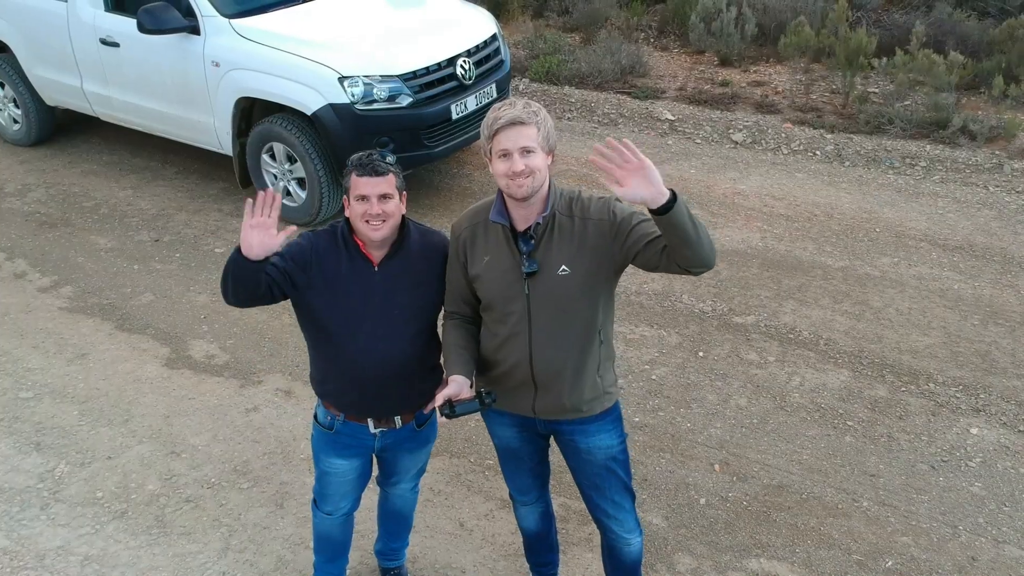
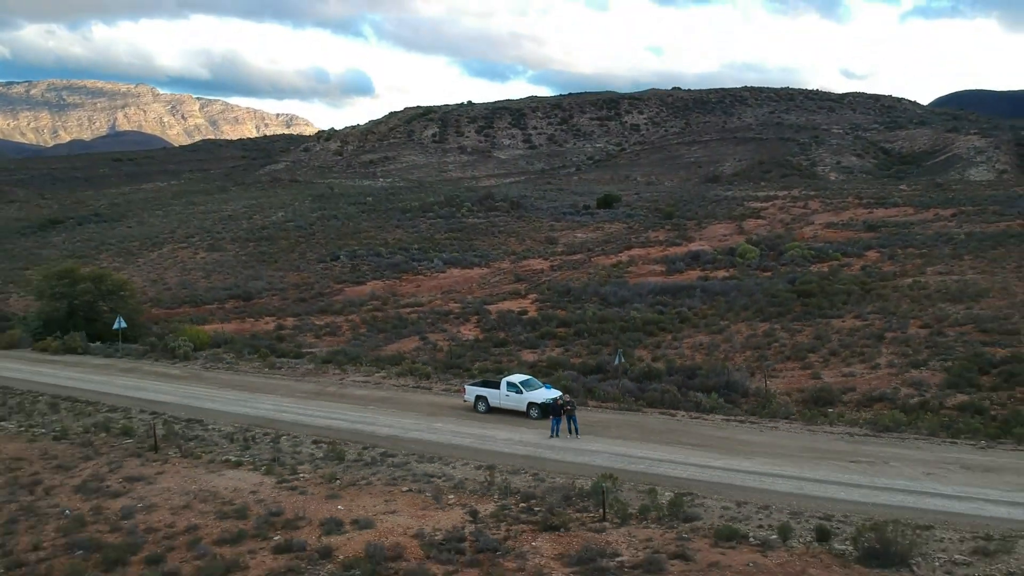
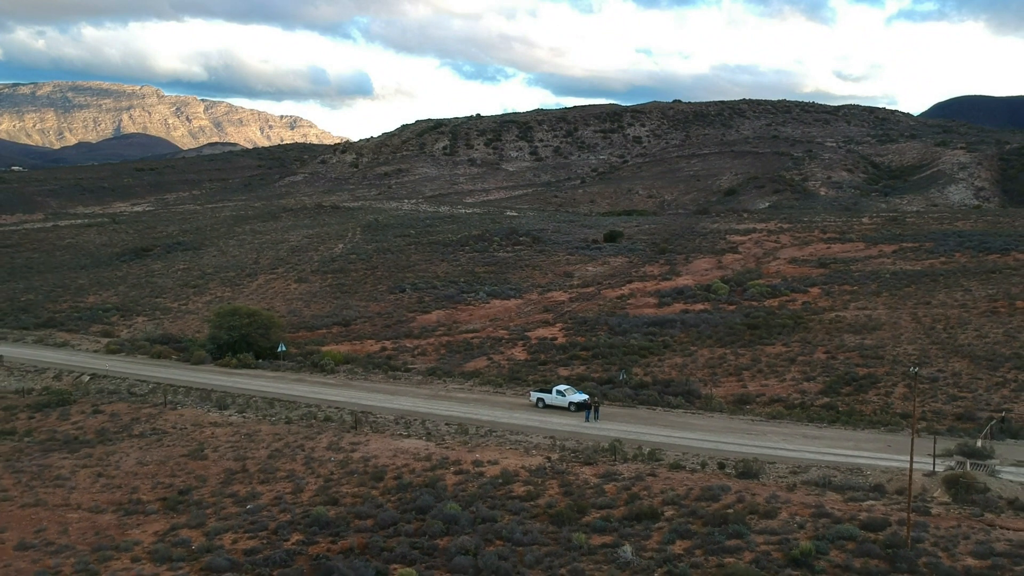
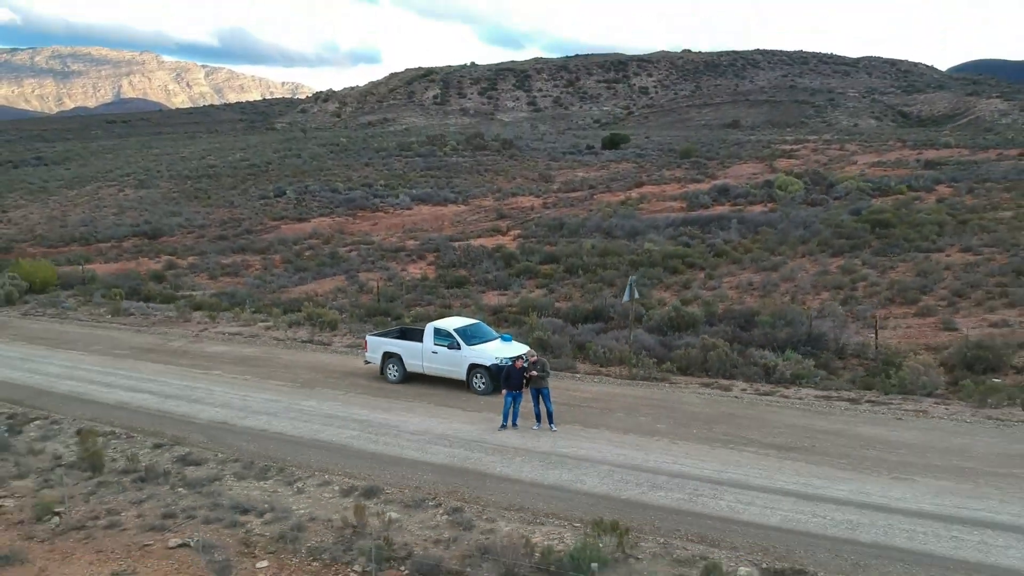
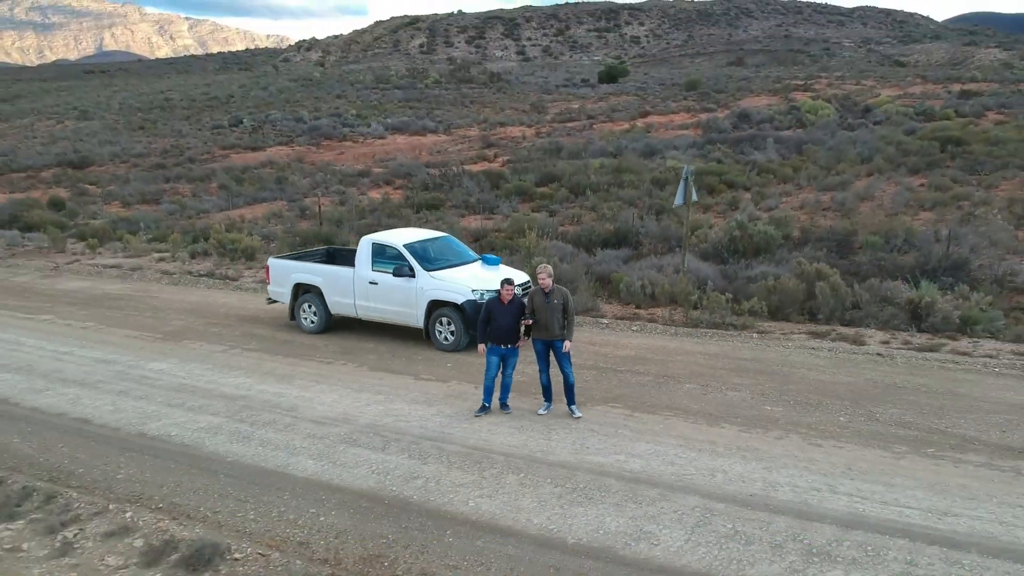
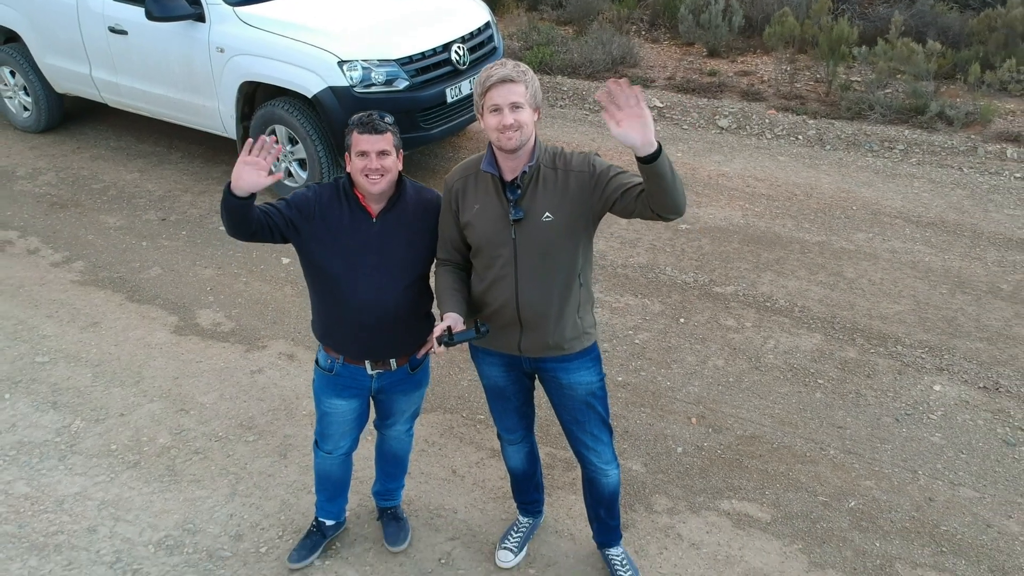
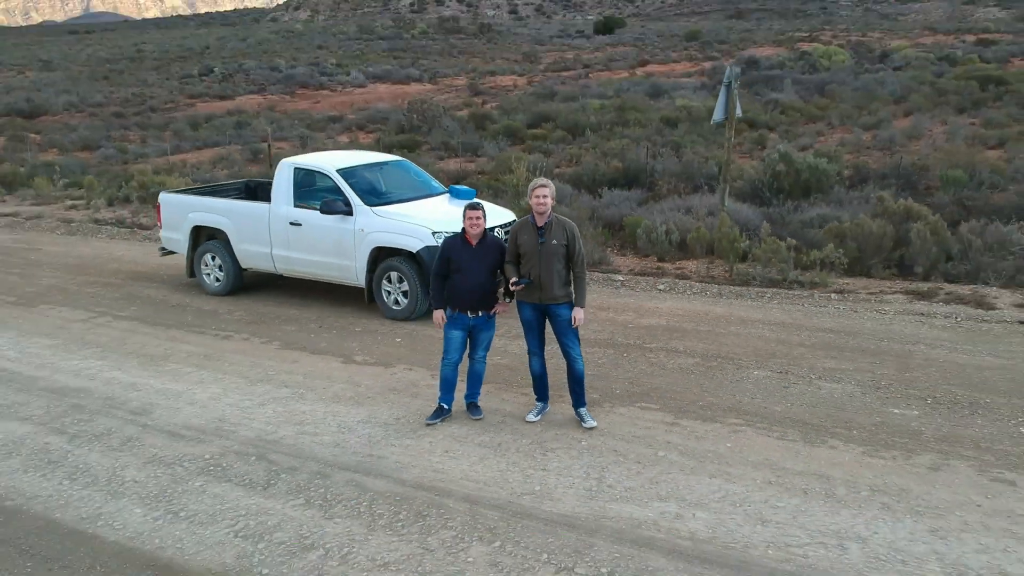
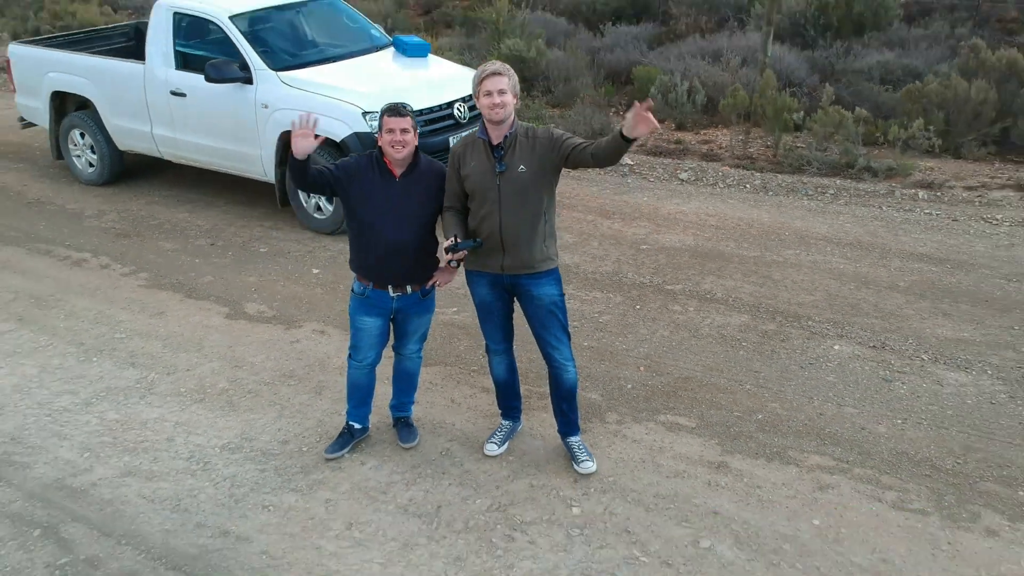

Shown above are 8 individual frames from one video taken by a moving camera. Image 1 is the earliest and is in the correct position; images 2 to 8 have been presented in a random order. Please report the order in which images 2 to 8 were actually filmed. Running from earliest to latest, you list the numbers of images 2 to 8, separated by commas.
6, 8, 7, 5, 4, 2, 3
